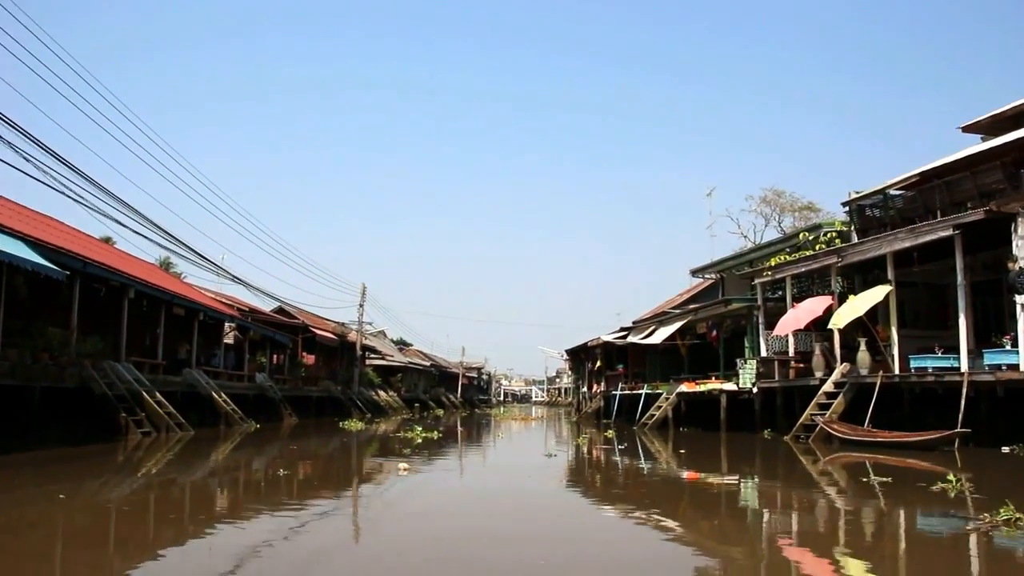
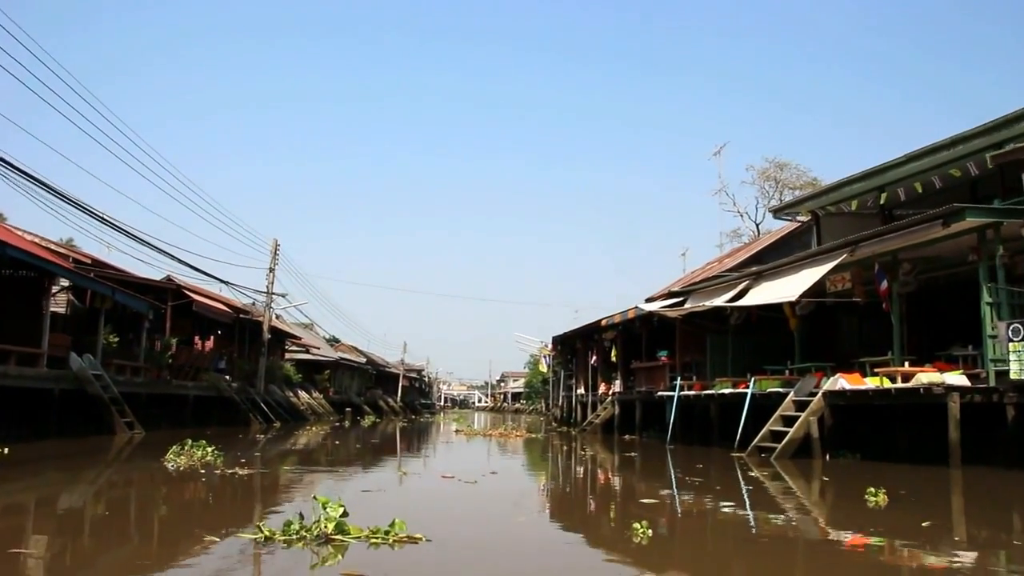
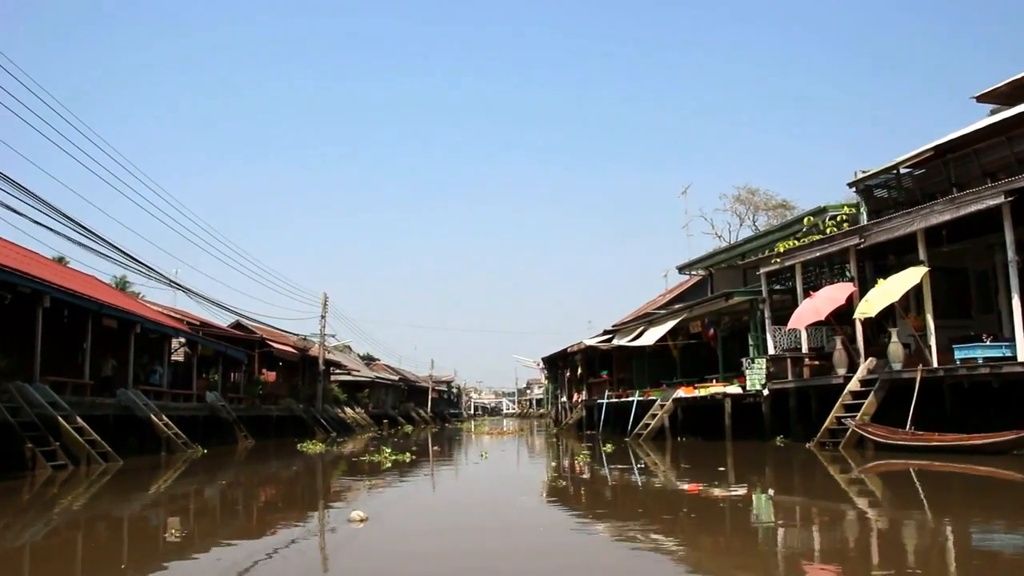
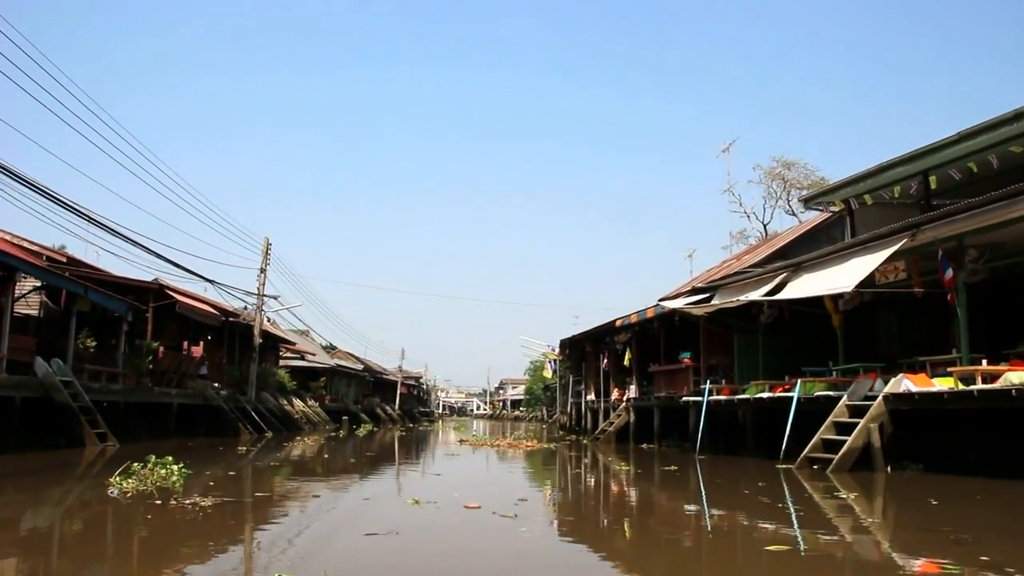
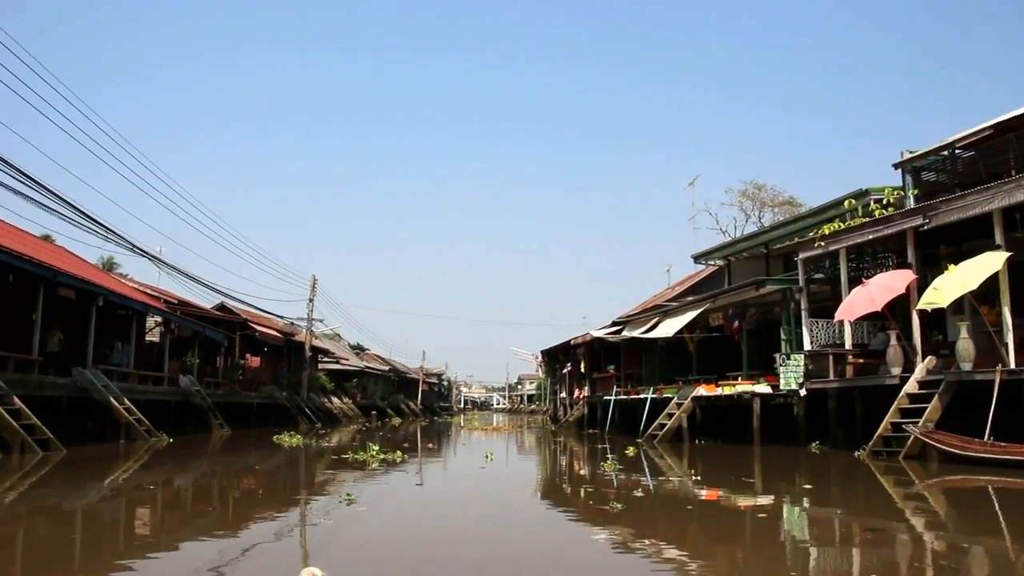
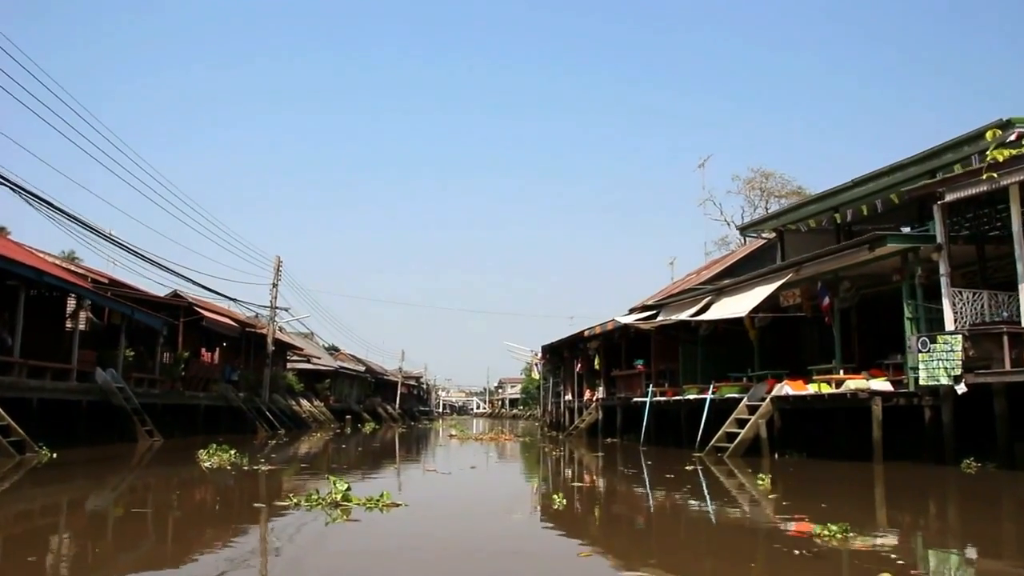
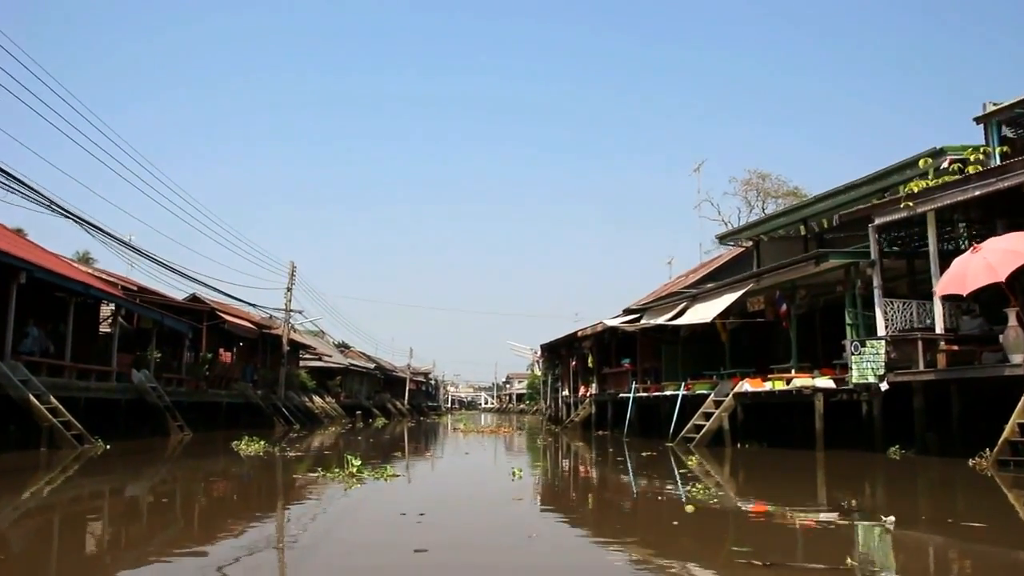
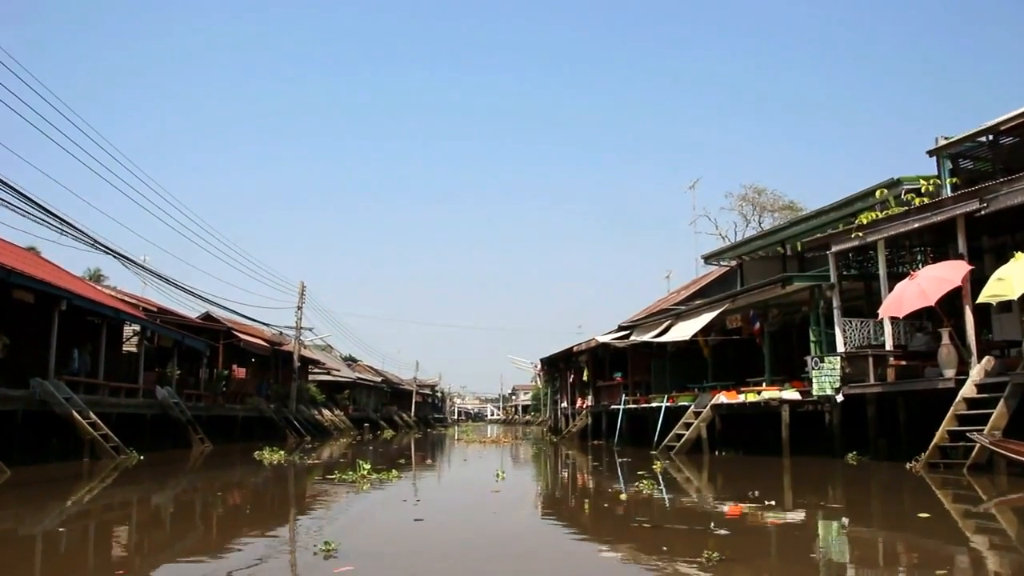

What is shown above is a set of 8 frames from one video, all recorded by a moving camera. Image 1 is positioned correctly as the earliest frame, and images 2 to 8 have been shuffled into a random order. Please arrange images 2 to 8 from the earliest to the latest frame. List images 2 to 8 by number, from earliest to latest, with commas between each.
3, 5, 8, 7, 6, 2, 4
